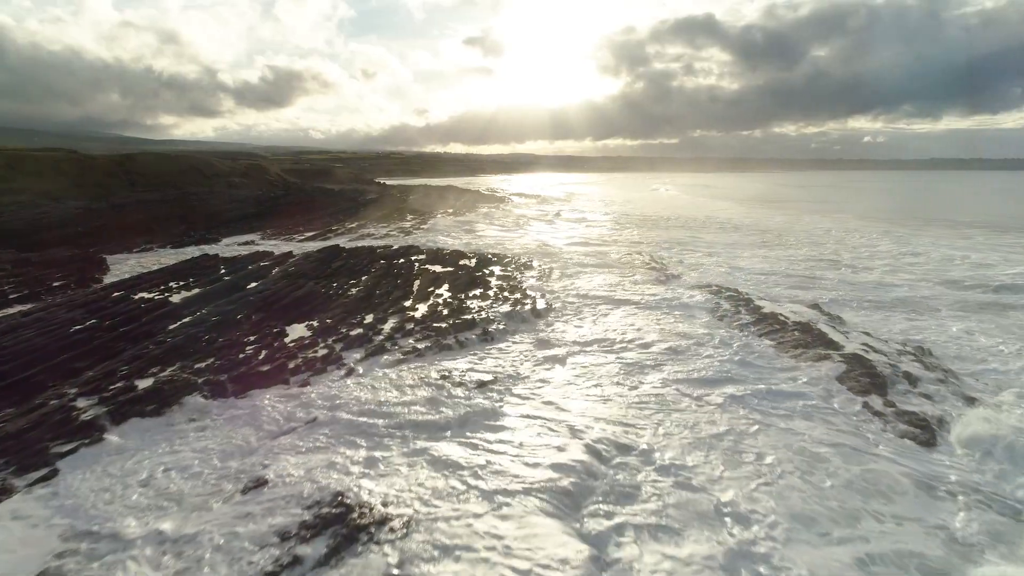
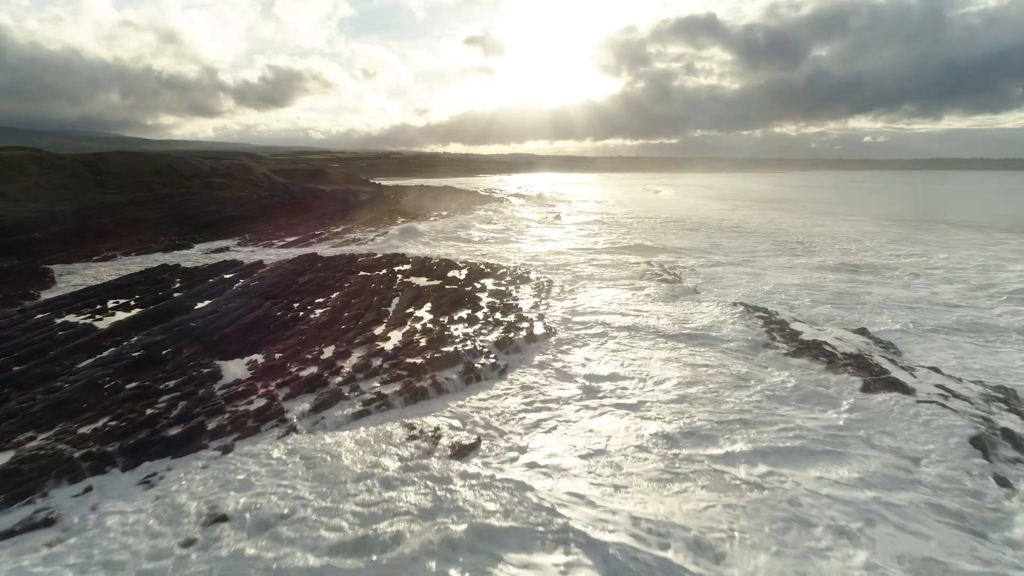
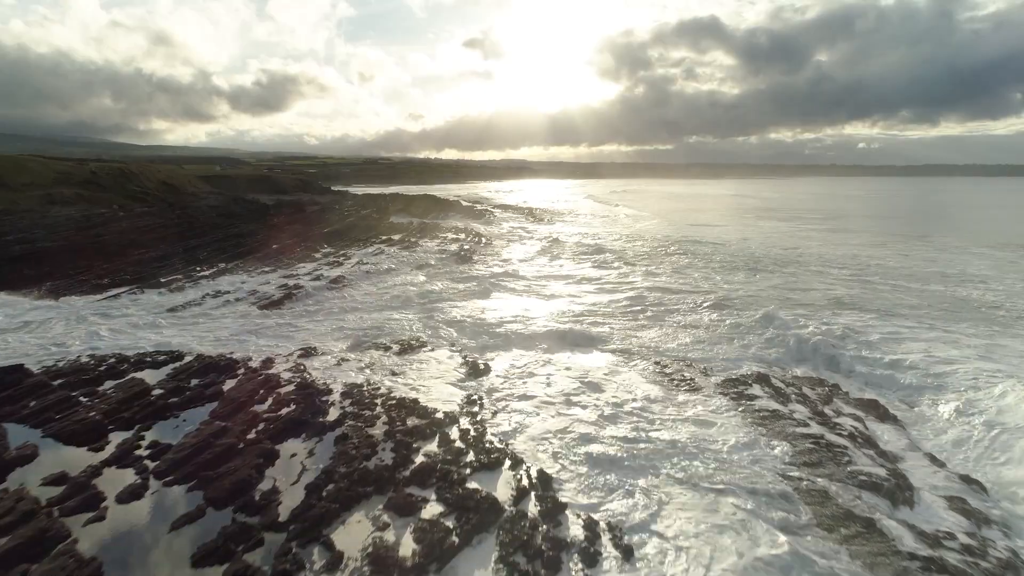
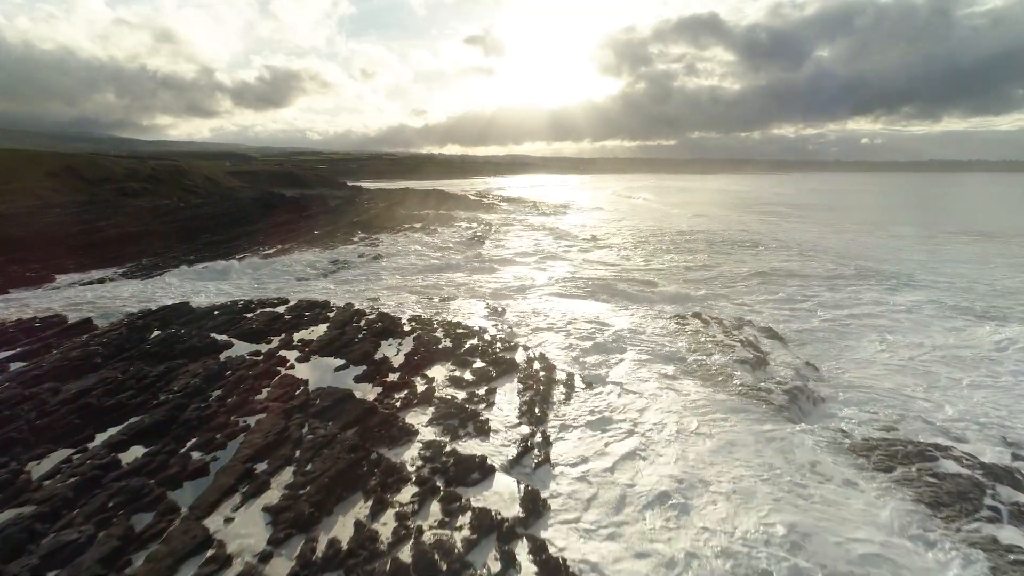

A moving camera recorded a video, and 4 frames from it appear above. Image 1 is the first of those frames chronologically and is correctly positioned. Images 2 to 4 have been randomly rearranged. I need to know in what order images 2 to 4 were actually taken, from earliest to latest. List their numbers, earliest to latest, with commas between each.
2, 4, 3
